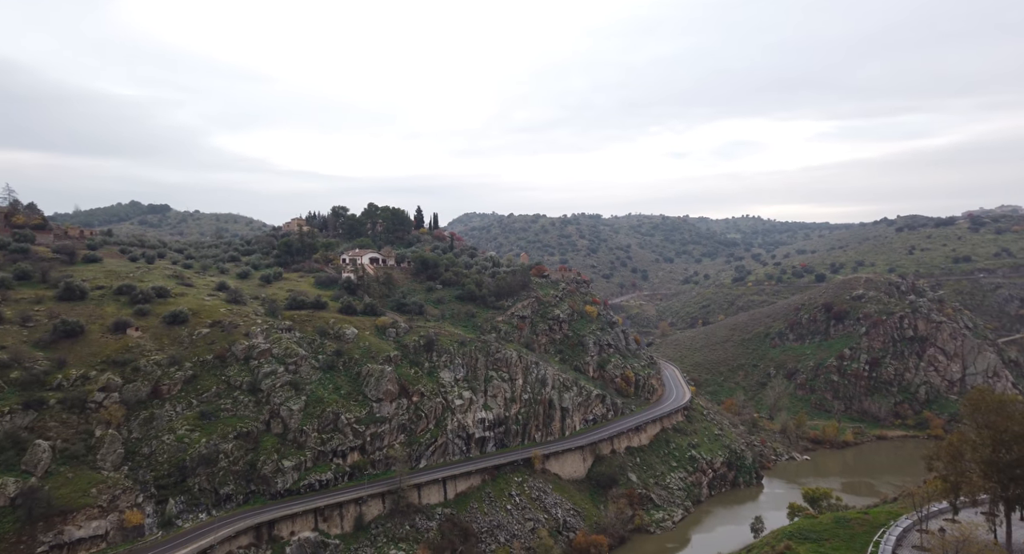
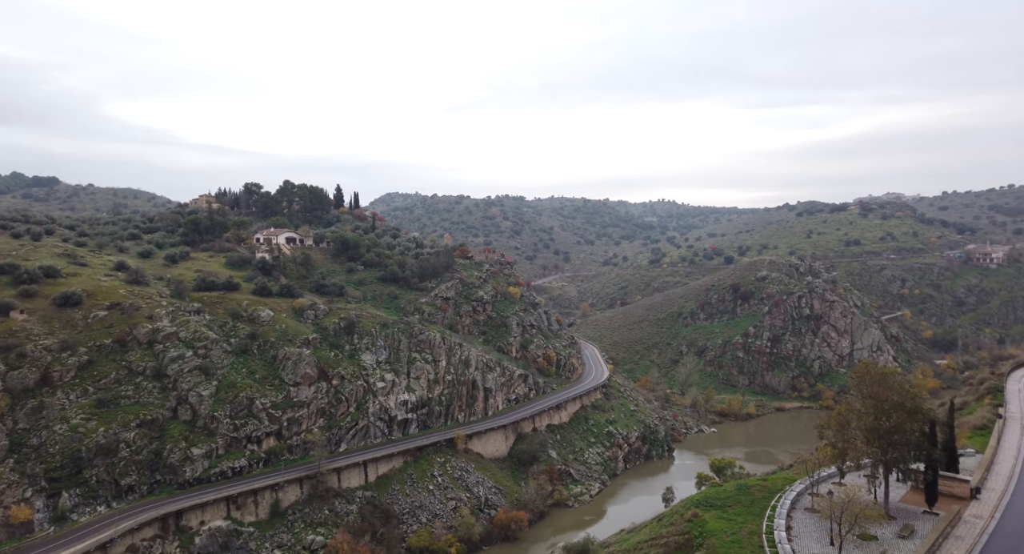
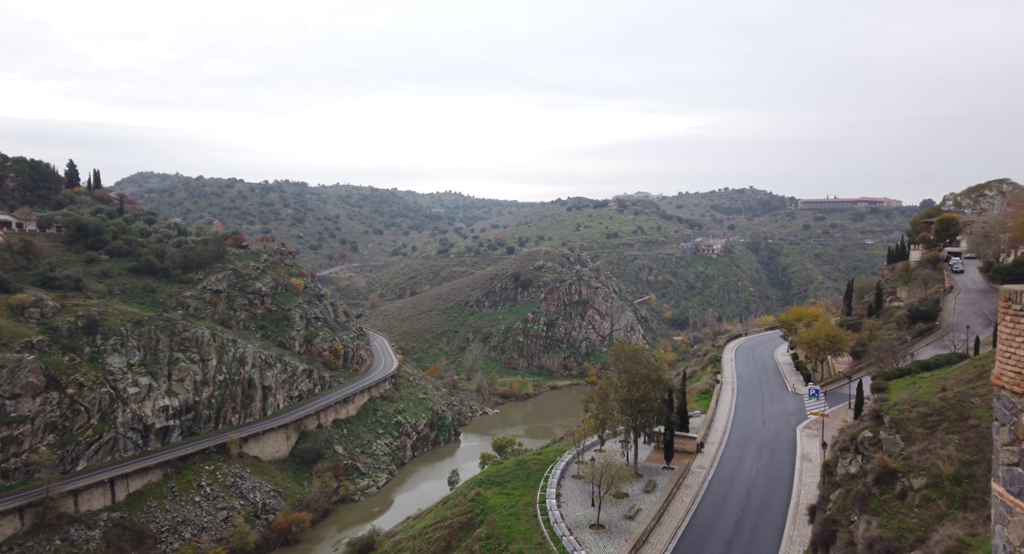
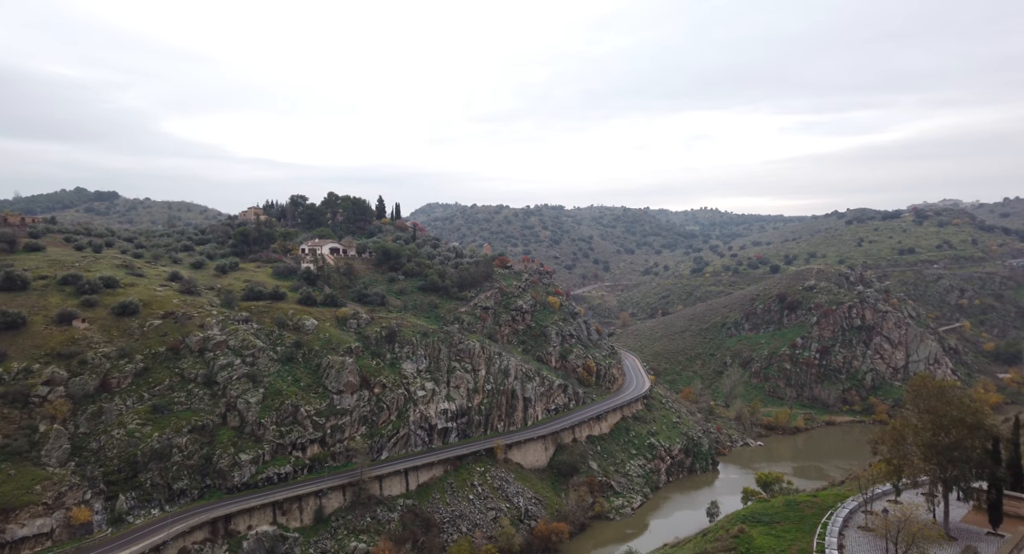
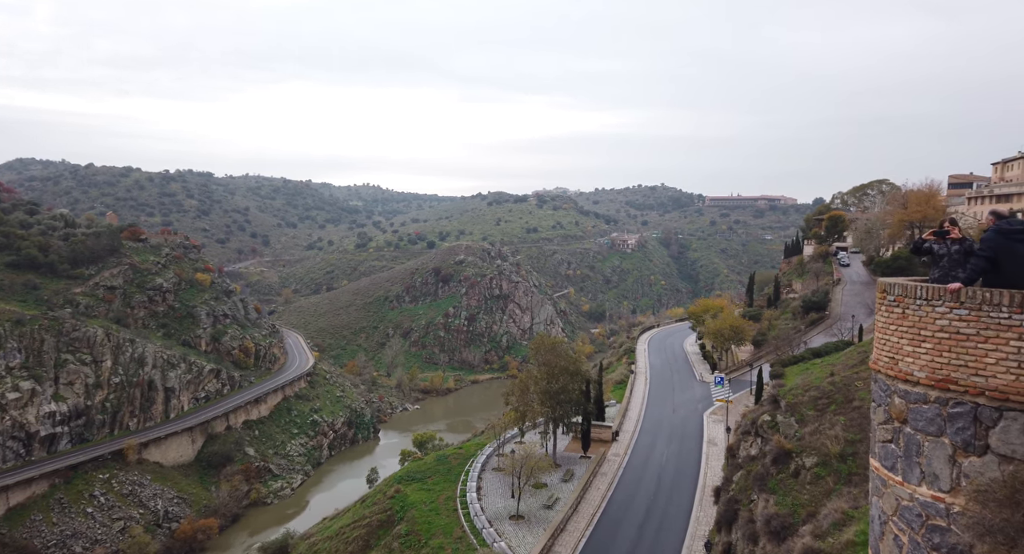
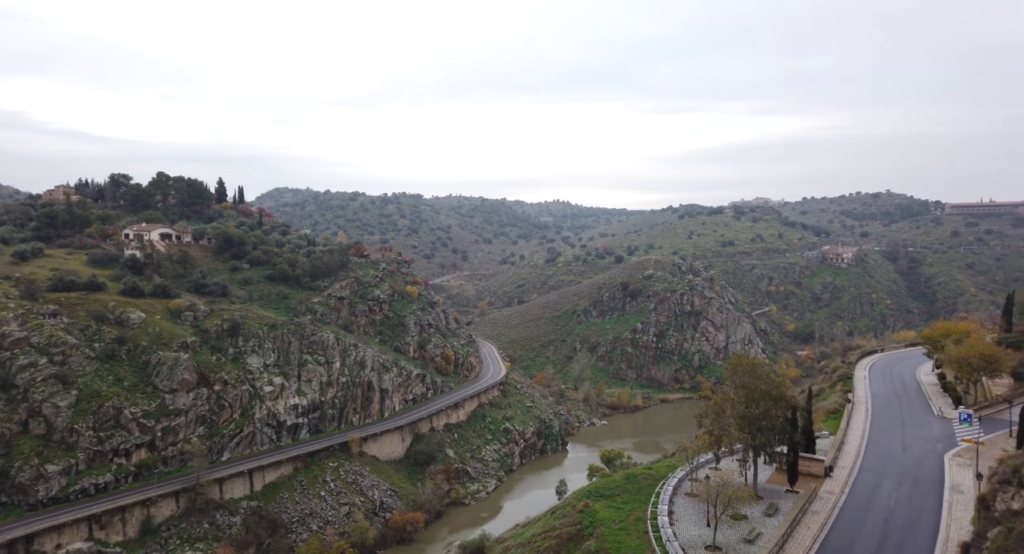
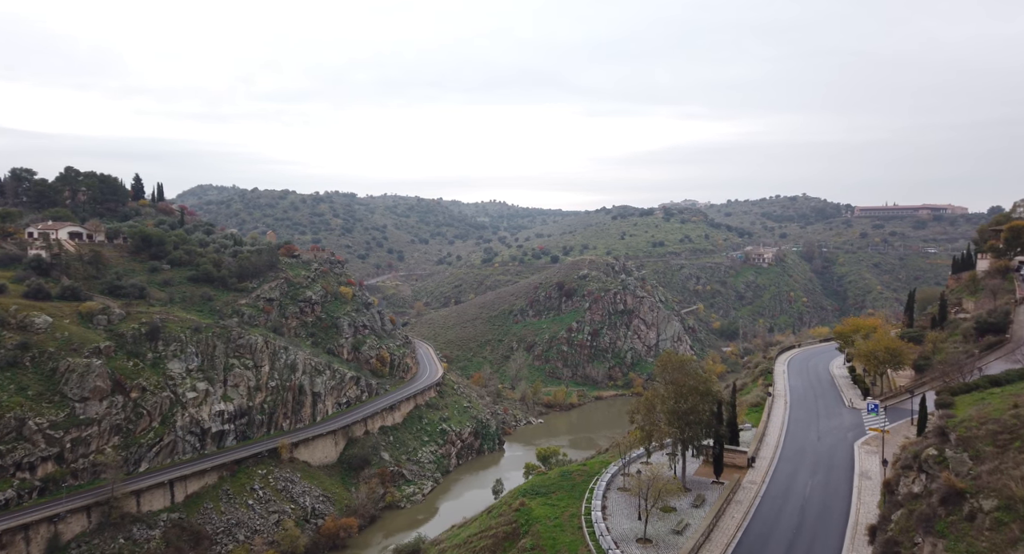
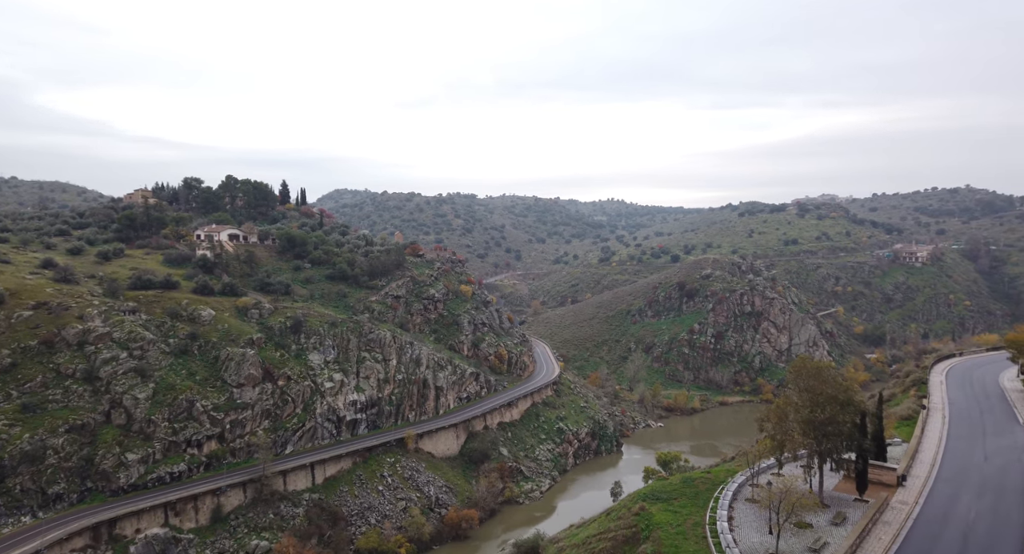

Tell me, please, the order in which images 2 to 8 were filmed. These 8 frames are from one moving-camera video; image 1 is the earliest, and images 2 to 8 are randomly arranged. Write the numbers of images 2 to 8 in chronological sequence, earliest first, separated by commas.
4, 2, 8, 6, 7, 3, 5
